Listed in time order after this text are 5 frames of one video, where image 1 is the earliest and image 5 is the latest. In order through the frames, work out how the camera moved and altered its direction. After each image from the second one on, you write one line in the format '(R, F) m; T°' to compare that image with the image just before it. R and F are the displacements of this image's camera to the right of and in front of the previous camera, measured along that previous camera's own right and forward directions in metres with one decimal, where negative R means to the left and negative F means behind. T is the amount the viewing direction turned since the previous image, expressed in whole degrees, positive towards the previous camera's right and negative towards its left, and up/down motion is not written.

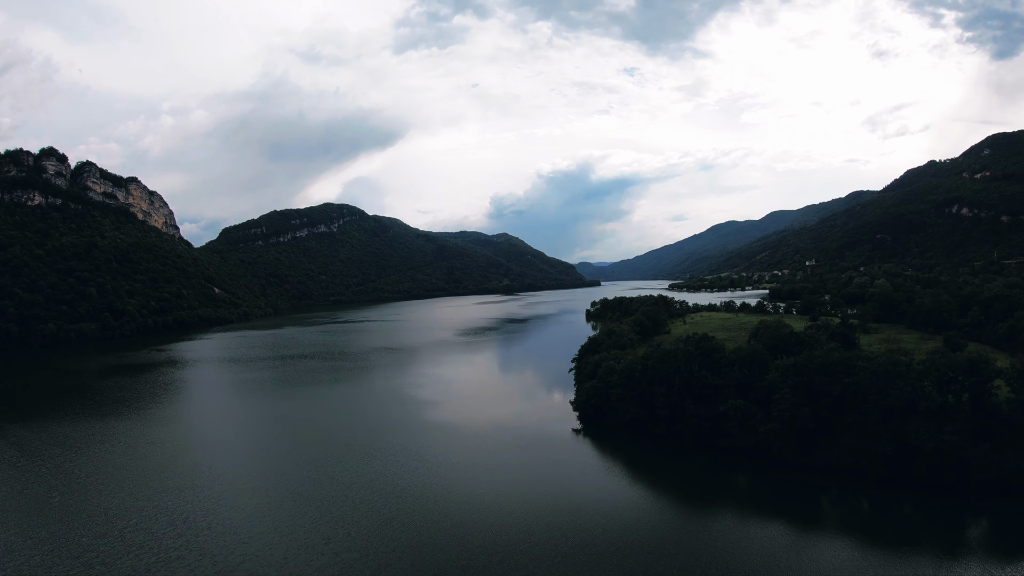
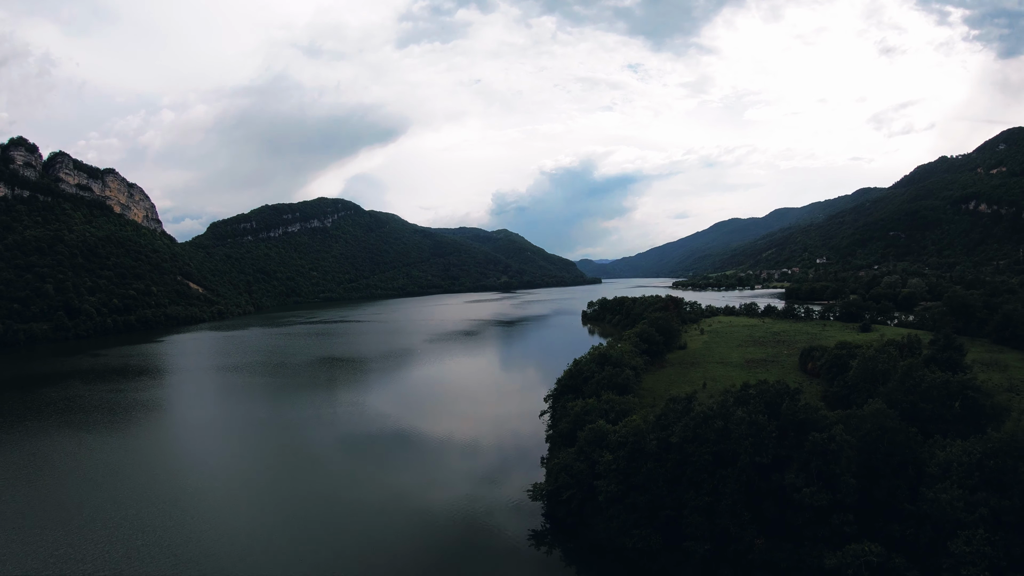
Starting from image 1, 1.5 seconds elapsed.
(+1.5, +5.8) m; 0°
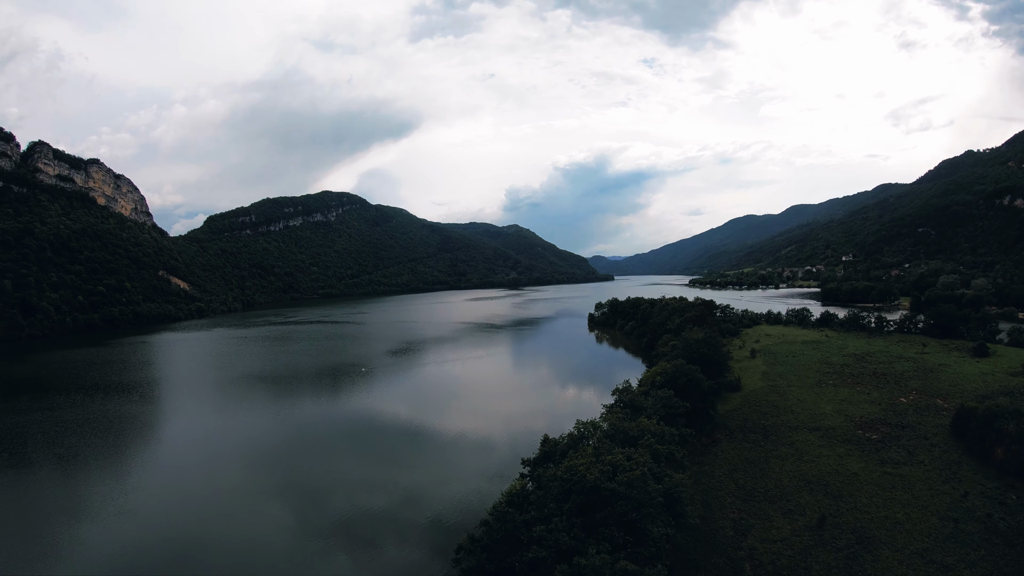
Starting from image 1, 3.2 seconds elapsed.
(+1.6, +6.8) m; -2°
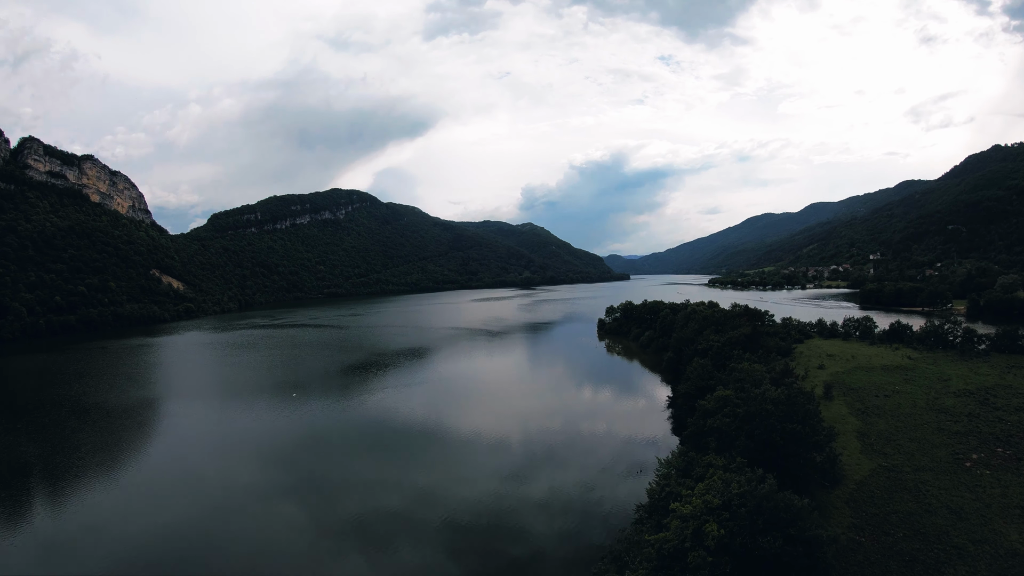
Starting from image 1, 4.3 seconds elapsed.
(+1.4, +5.1) m; -2°
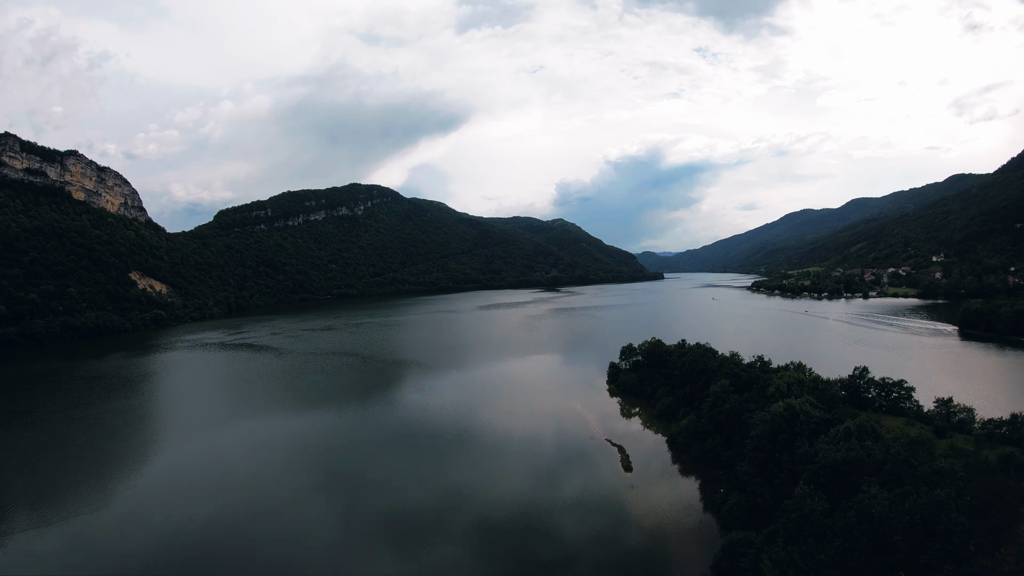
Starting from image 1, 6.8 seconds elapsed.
(+3.0, +10.2) m; -4°
